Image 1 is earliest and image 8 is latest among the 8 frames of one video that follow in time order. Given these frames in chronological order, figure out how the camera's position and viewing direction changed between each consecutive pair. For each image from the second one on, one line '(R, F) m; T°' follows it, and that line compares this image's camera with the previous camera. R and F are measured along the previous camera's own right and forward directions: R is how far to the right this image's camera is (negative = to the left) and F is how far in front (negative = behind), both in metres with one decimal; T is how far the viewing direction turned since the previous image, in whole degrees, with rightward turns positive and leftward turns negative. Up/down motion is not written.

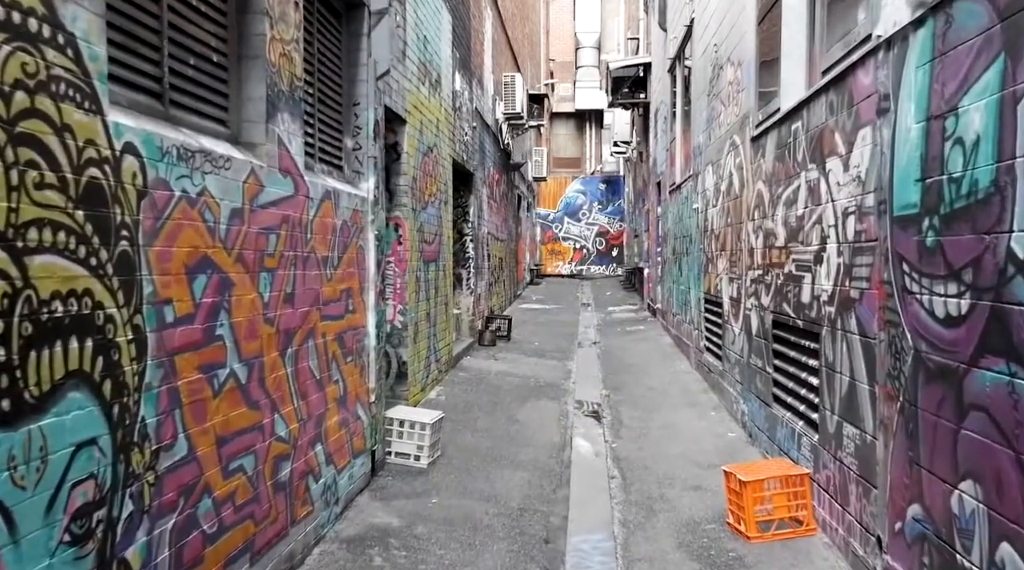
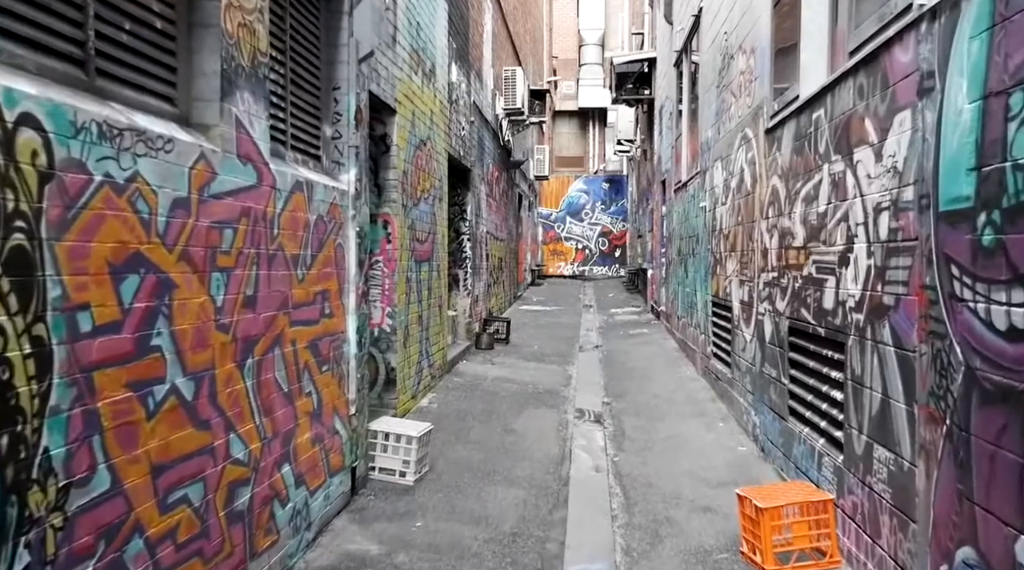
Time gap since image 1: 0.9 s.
(+0.1, +0.4) m; 0°
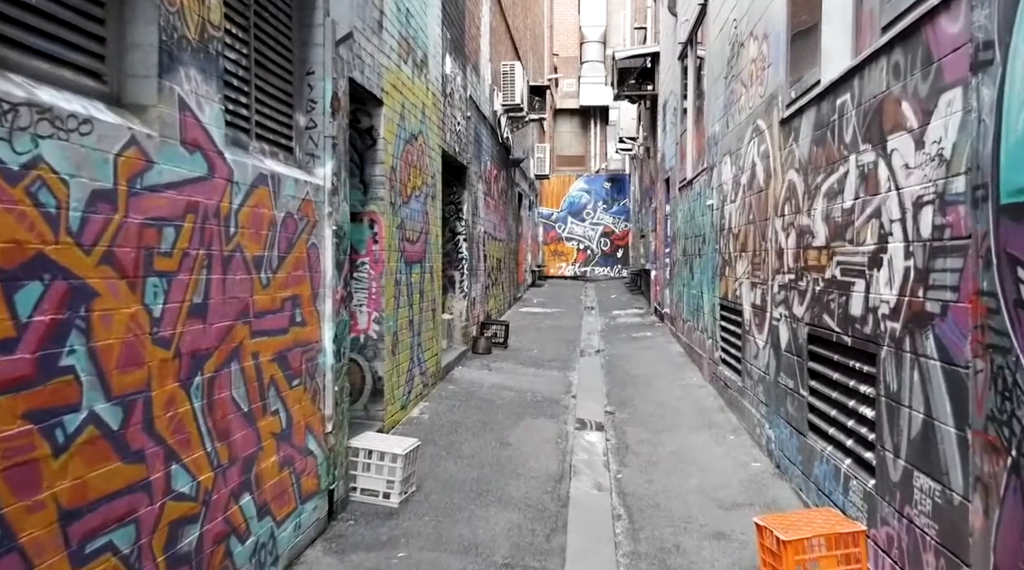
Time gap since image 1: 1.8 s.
(+0.1, +0.4) m; 0°
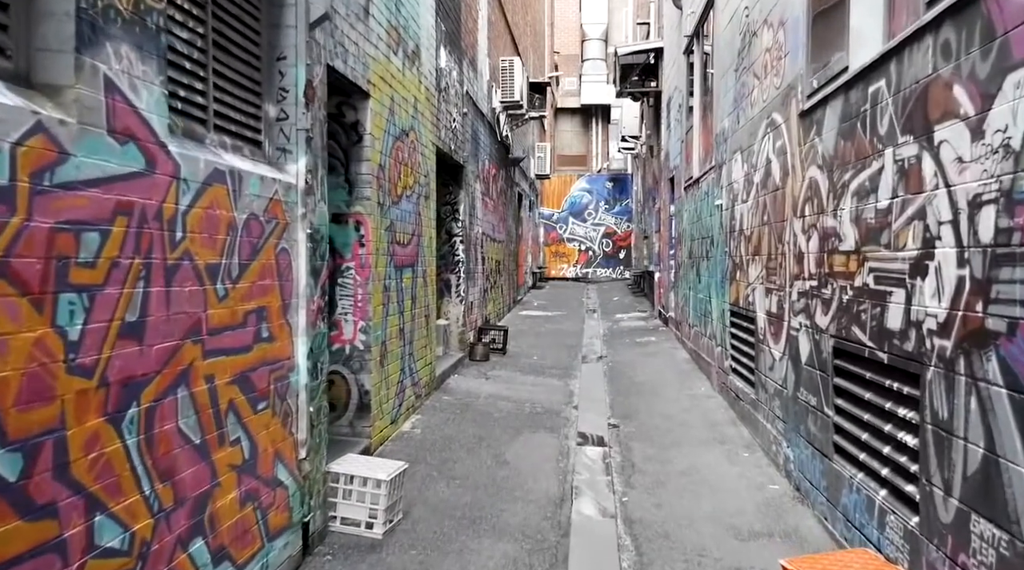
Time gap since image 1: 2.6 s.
(0.0, +0.4) m; 0°
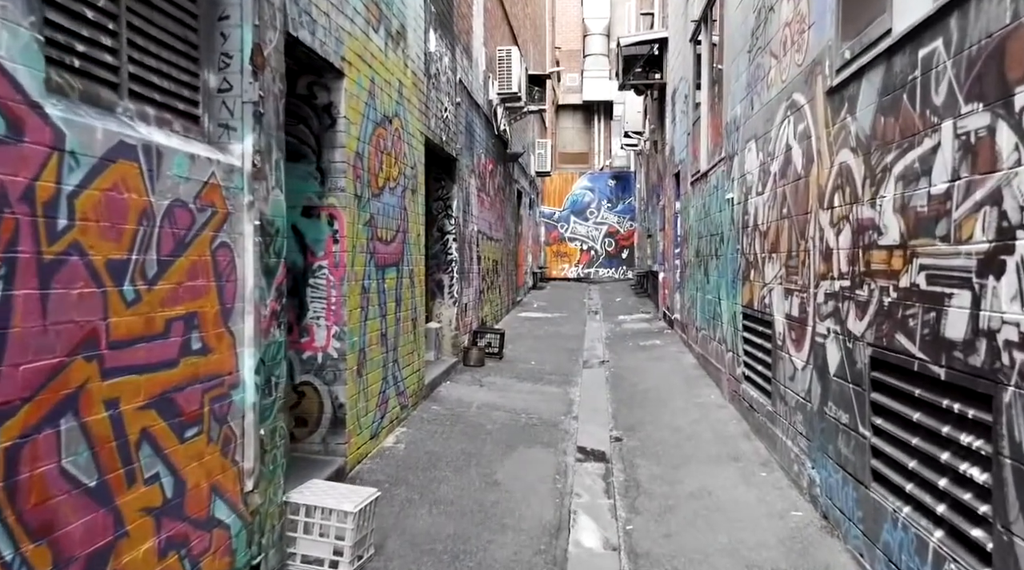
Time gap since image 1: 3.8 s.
(+0.1, +0.6) m; 0°
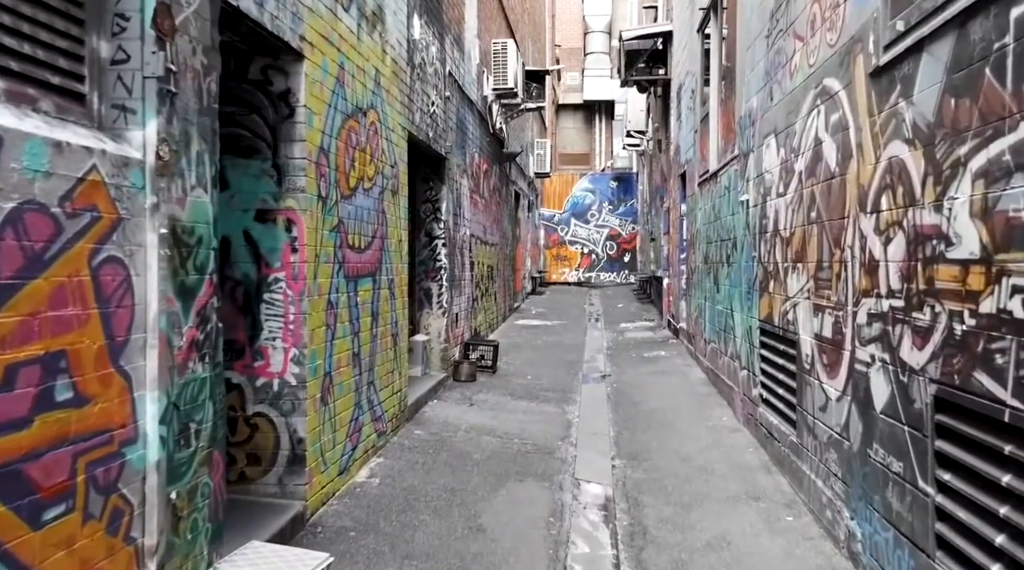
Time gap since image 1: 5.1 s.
(+0.1, +0.7) m; 0°
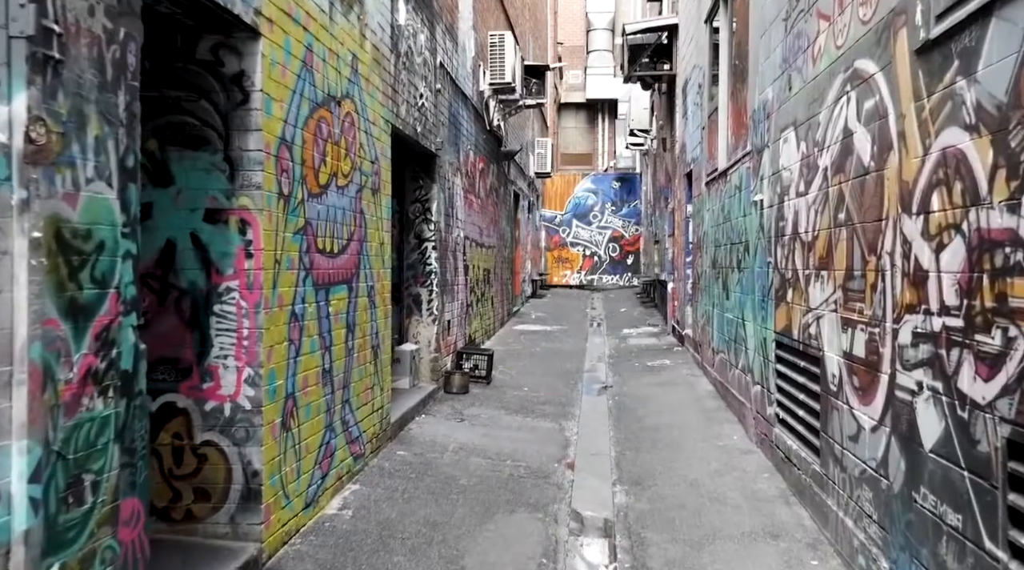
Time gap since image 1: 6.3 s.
(+0.1, +0.5) m; 0°
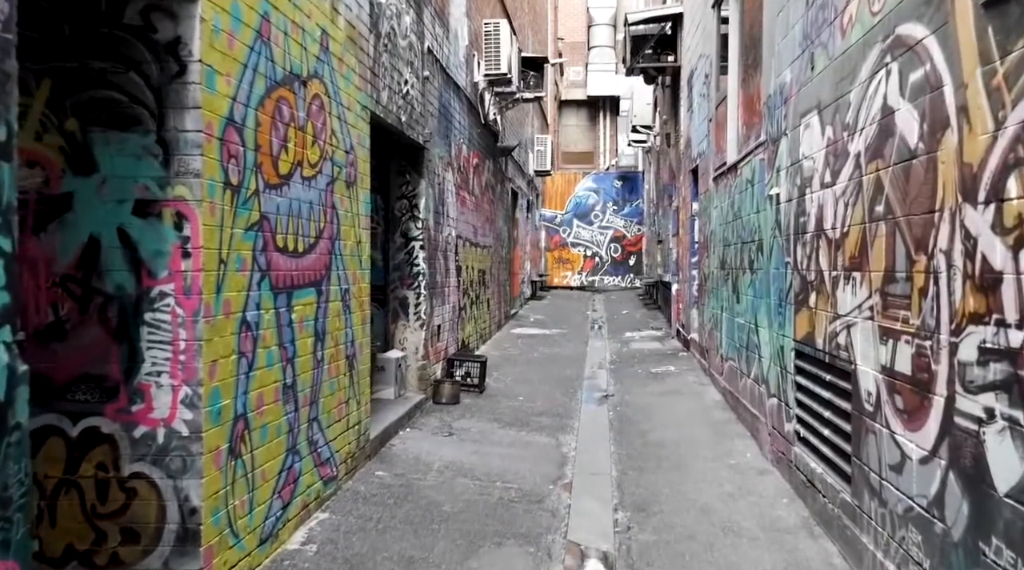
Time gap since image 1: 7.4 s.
(+0.1, +0.5) m; 0°
